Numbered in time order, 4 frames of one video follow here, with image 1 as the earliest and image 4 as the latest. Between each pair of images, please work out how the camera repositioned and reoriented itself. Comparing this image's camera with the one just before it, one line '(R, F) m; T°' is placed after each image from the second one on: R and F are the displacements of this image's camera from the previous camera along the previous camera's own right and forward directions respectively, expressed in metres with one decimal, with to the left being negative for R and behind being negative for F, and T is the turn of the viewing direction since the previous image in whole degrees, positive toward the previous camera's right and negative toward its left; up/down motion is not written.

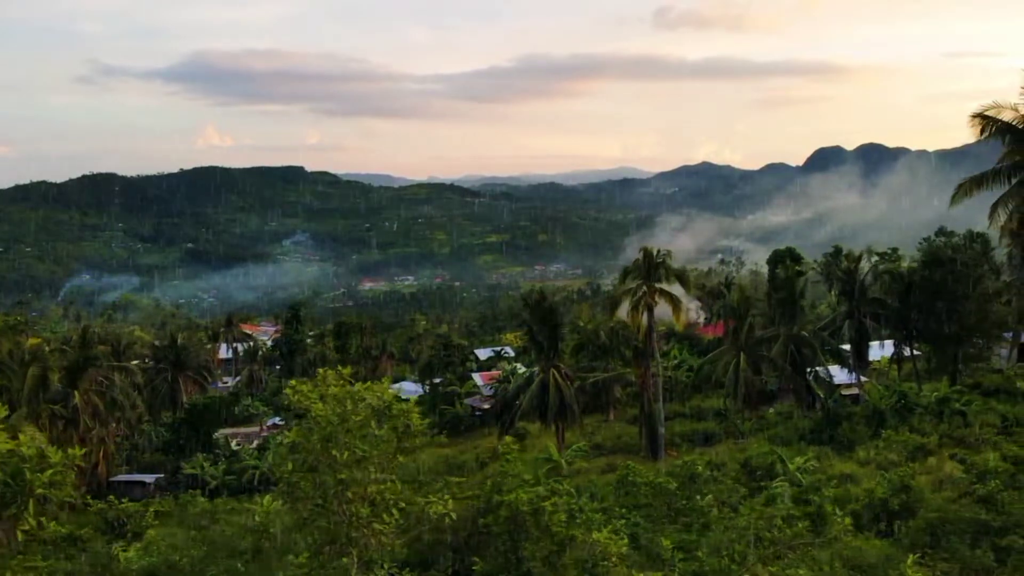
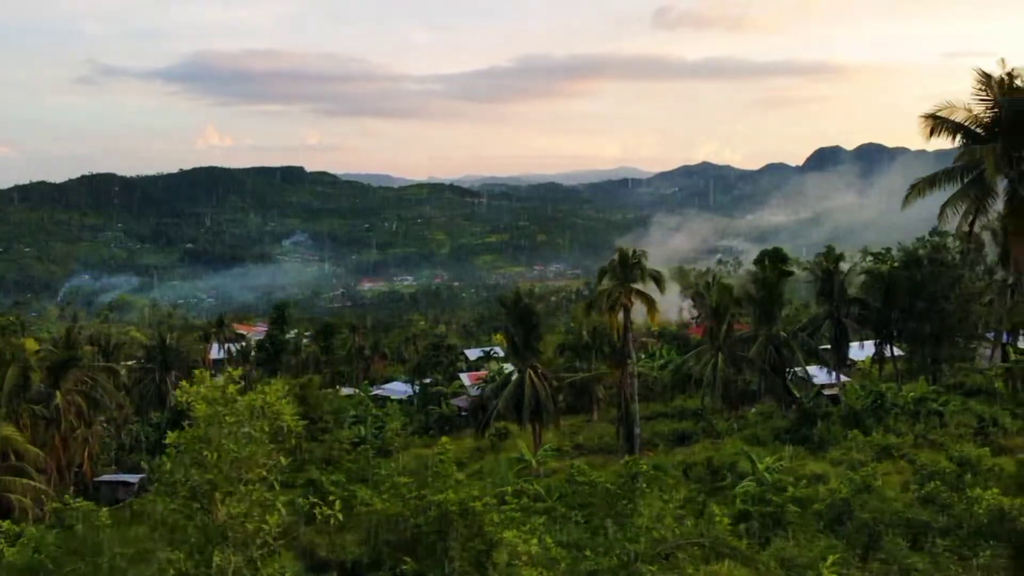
(+0.7, 0.0) m; 0°
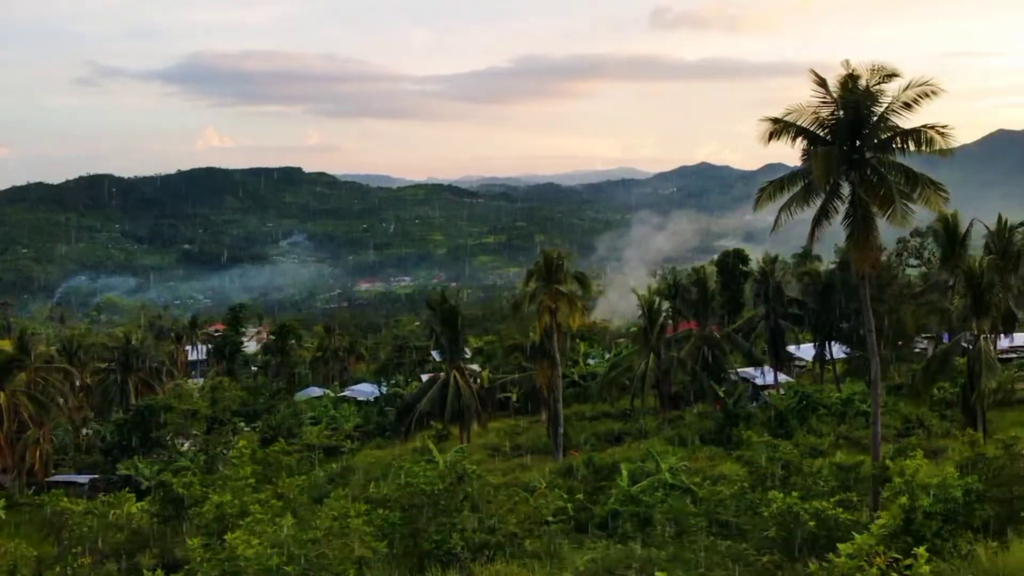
(+2.2, 0.0) m; 0°
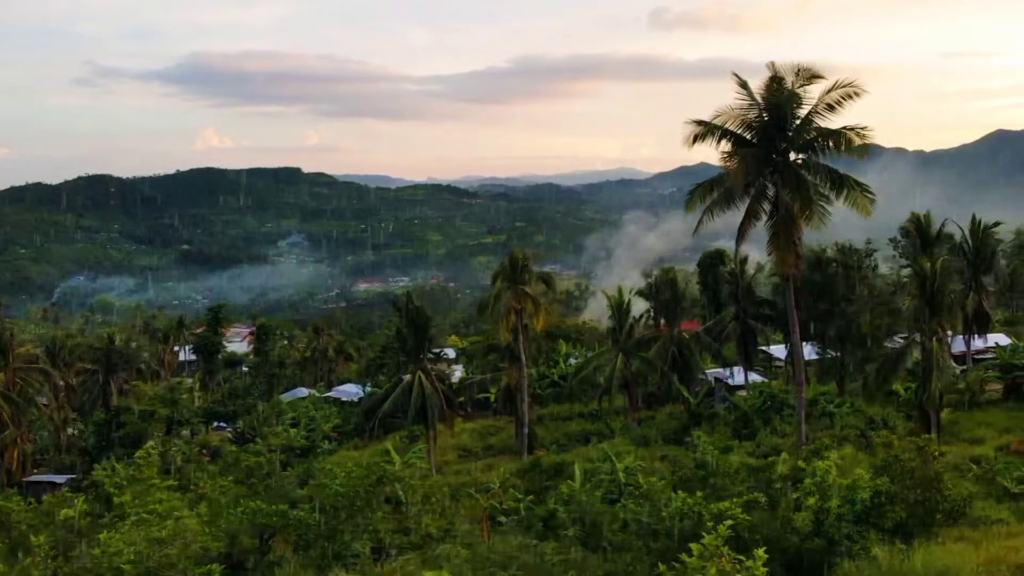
(+1.0, 0.0) m; 0°
